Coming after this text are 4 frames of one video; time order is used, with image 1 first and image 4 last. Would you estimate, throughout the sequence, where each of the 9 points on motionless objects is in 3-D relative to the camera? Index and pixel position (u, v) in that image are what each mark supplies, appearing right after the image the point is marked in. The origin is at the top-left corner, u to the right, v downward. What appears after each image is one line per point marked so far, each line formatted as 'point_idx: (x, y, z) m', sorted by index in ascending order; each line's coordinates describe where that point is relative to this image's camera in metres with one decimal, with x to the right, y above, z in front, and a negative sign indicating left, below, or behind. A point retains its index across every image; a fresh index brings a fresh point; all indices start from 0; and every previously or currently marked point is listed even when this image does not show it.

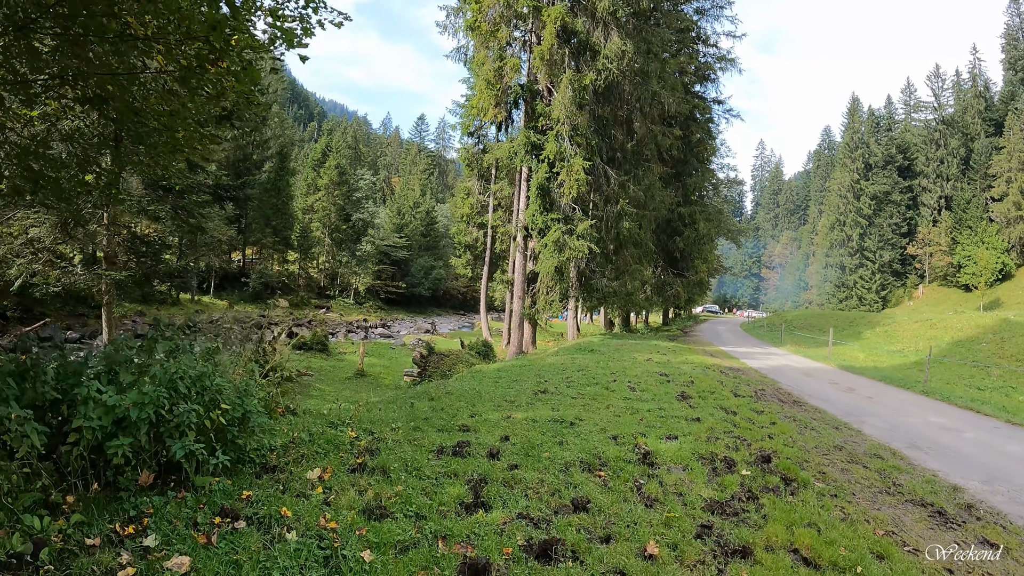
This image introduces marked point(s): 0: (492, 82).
0: (-0.8, +7.6, +17.1) m
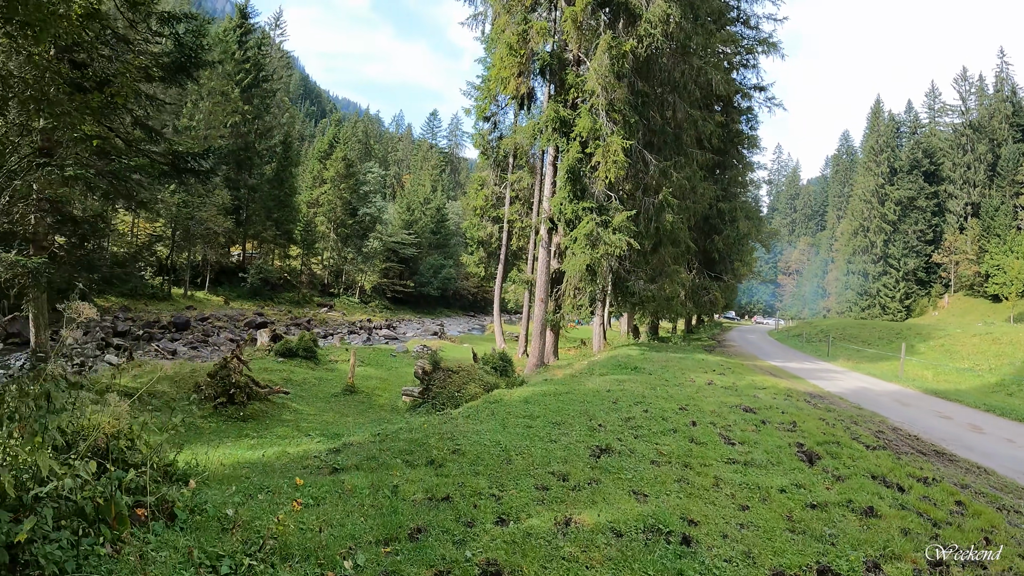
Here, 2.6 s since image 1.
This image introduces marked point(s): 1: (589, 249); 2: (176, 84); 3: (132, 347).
0: (+0.1, +7.6, +14.5) m
1: (+2.4, +1.2, +14.0) m
2: (-7.0, +4.3, +9.6) m
3: (-13.3, -2.0, +16.4) m
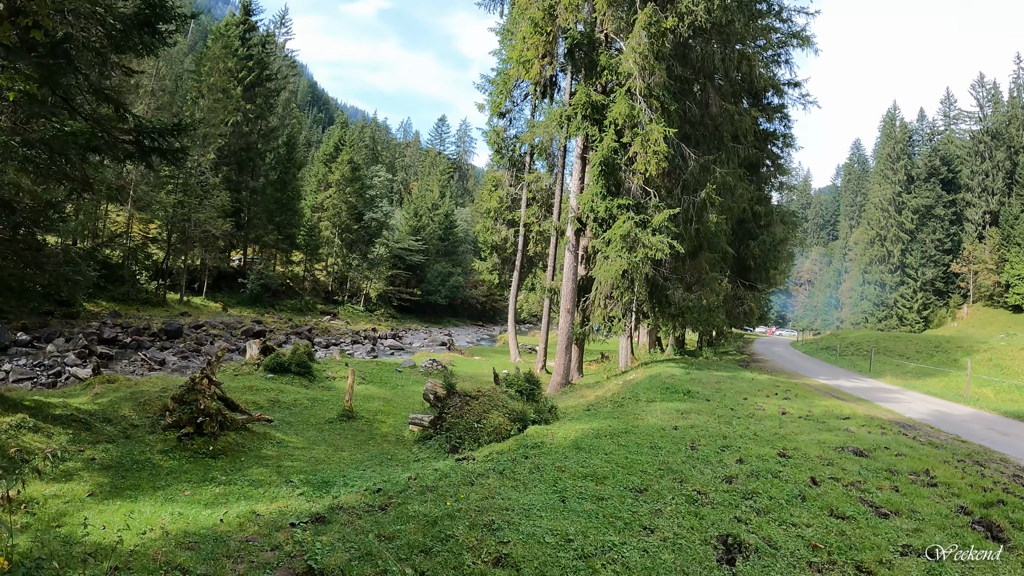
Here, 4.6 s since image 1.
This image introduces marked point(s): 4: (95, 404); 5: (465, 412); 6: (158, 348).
0: (+0.7, +7.4, +12.9) m
1: (+3.0, +1.0, +12.3) m
2: (-6.4, +4.3, +8.0) m
3: (-12.7, -2.1, +14.8) m
4: (-7.3, -2.0, +8.1) m
5: (-0.7, -1.9, +7.3) m
6: (-12.7, -2.1, +16.6) m
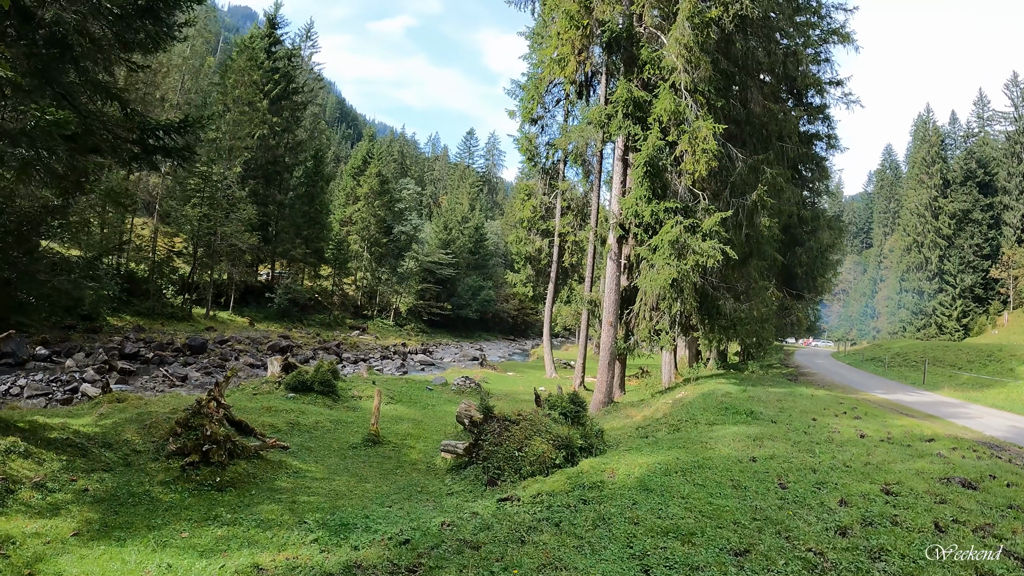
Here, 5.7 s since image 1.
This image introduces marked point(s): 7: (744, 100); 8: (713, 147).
0: (+1.5, +7.1, +12.3) m
1: (+3.8, +0.7, +11.3) m
2: (-5.9, +4.0, +7.6) m
3: (-11.7, -2.7, +14.5) m
4: (-6.7, -2.3, +7.6) m
5: (-0.1, -2.1, +6.5) m
6: (-11.6, -2.7, +16.4) m
7: (+7.3, +6.0, +14.8) m
8: (+4.6, +3.4, +10.9) m
